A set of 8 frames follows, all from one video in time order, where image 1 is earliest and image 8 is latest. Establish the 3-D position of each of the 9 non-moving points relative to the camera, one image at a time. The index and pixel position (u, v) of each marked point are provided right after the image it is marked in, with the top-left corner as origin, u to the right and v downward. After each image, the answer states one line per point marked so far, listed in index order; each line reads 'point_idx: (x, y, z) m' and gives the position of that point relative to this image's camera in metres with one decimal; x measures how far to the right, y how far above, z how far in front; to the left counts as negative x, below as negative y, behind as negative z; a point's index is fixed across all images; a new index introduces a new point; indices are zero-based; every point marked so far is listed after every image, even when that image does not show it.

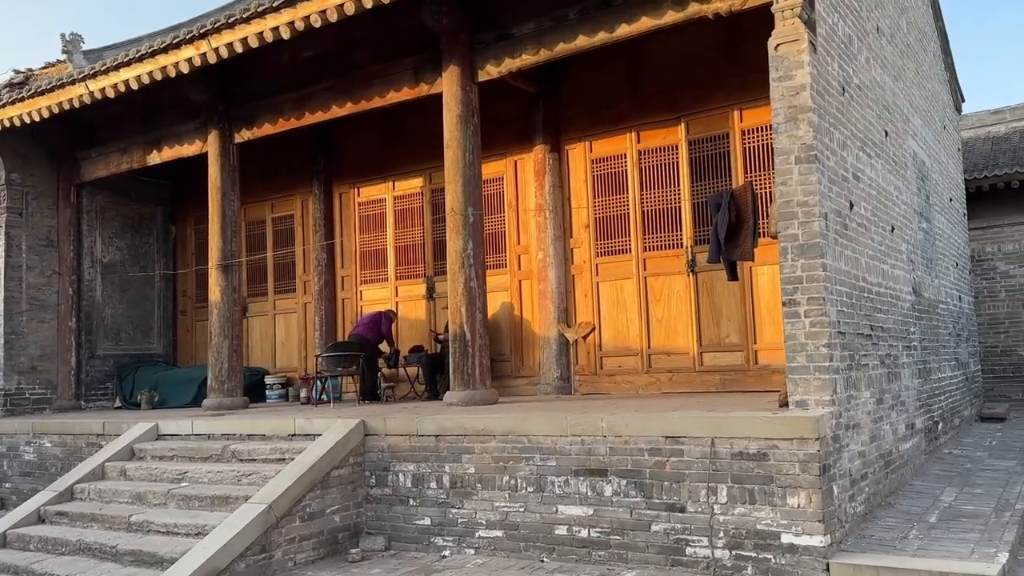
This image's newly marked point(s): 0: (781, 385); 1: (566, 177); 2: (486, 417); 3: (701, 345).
0: (+2.5, -0.9, +7.9) m
1: (+0.6, +1.2, +9.4) m
2: (-0.2, -1.0, +6.4) m
3: (+1.9, -0.6, +8.4) m
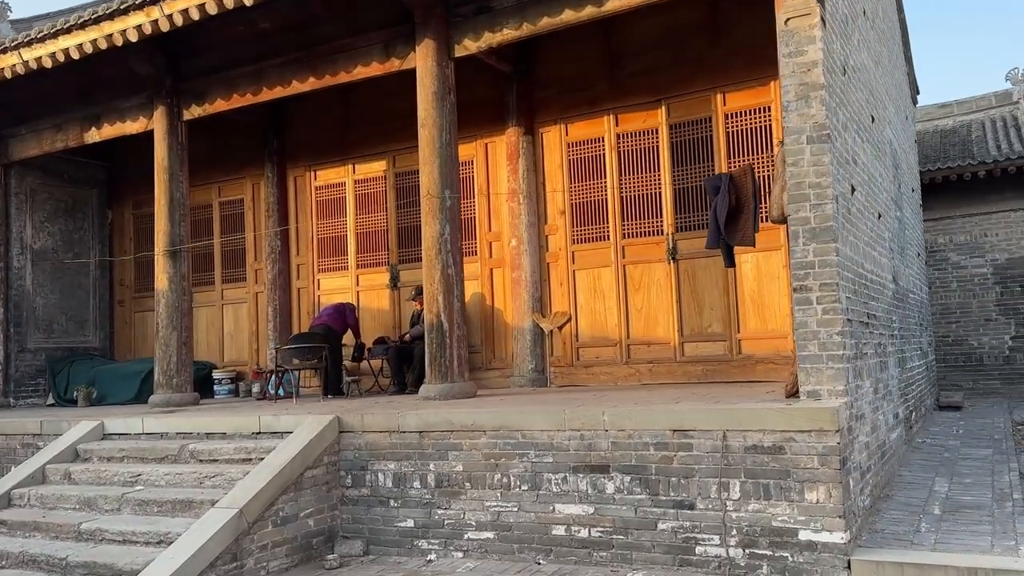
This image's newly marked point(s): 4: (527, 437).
0: (+2.3, -0.8, +7.8) m
1: (+0.3, +1.3, +9.0) m
2: (-0.3, -0.9, +6.0) m
3: (+1.6, -0.5, +8.2) m
4: (+0.1, -1.0, +5.8) m
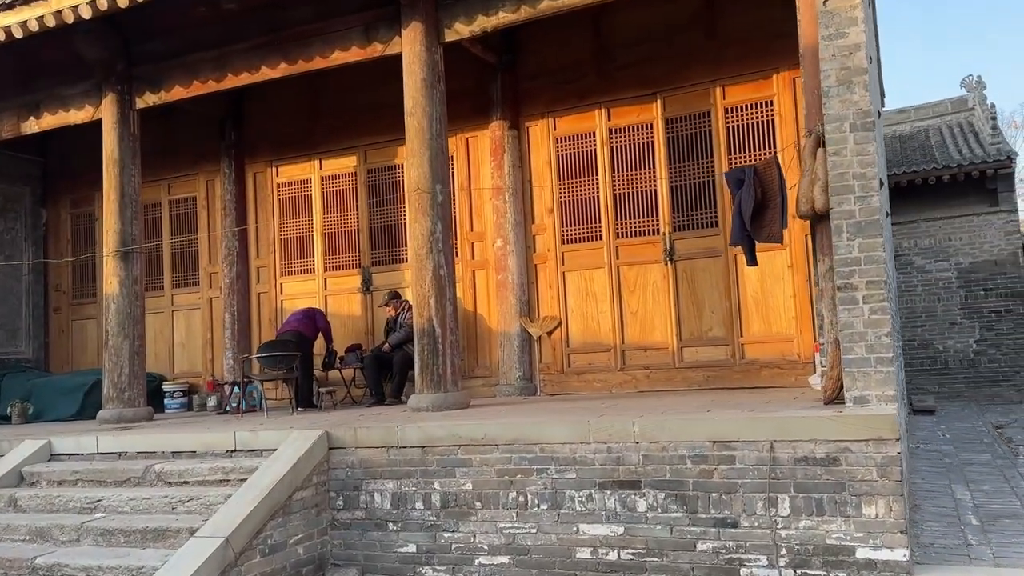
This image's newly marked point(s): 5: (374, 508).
0: (+2.2, -0.8, +7.4) m
1: (+0.1, +1.3, +8.5) m
2: (-0.2, -0.9, +5.5) m
3: (+1.5, -0.5, +7.8) m
4: (+0.2, -1.0, +5.3) m
5: (-0.9, -1.5, +5.8) m
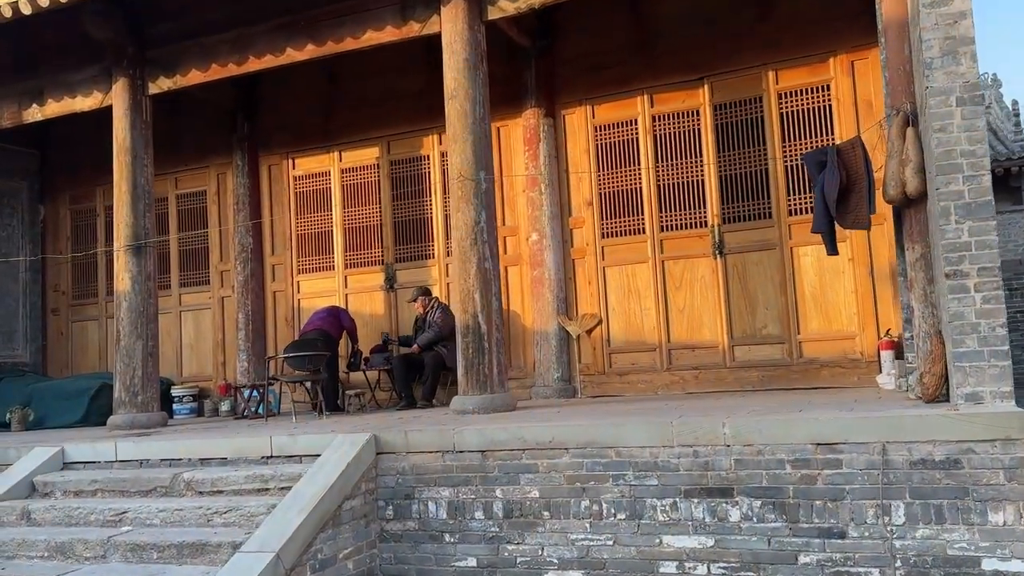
0: (+2.6, -0.8, +7.0) m
1: (+0.5, +1.3, +8.1) m
2: (+0.3, -0.8, +5.0) m
3: (+1.9, -0.4, +7.4) m
4: (+0.6, -0.9, +4.8) m
5: (-0.5, -1.4, +5.3) m
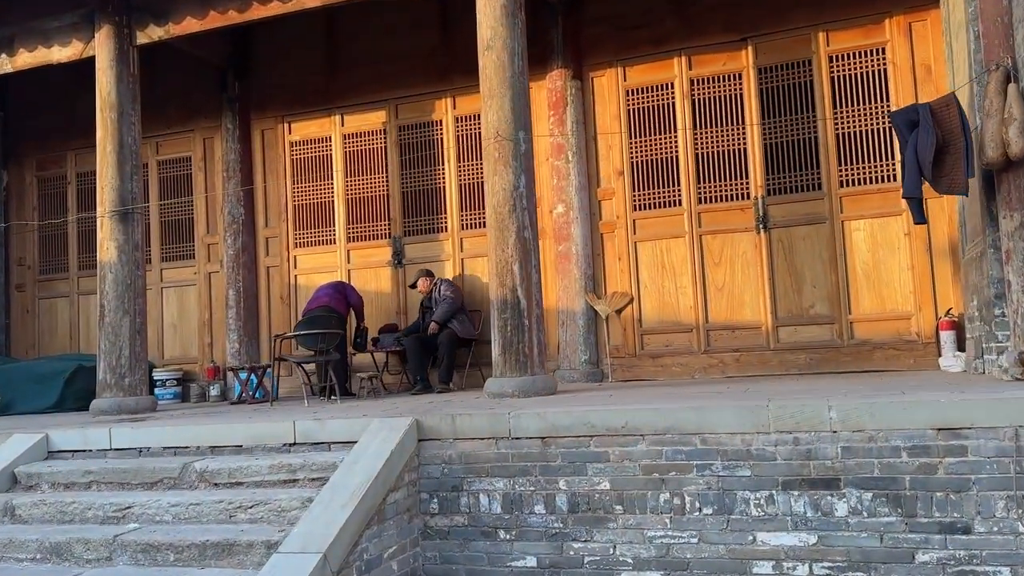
0: (+2.9, -0.6, +6.6) m
1: (+0.7, +1.5, +7.5) m
2: (+0.6, -0.6, +4.5) m
3: (+2.1, -0.2, +6.9) m
4: (+1.0, -0.8, +4.3) m
5: (-0.2, -1.2, +4.7) m
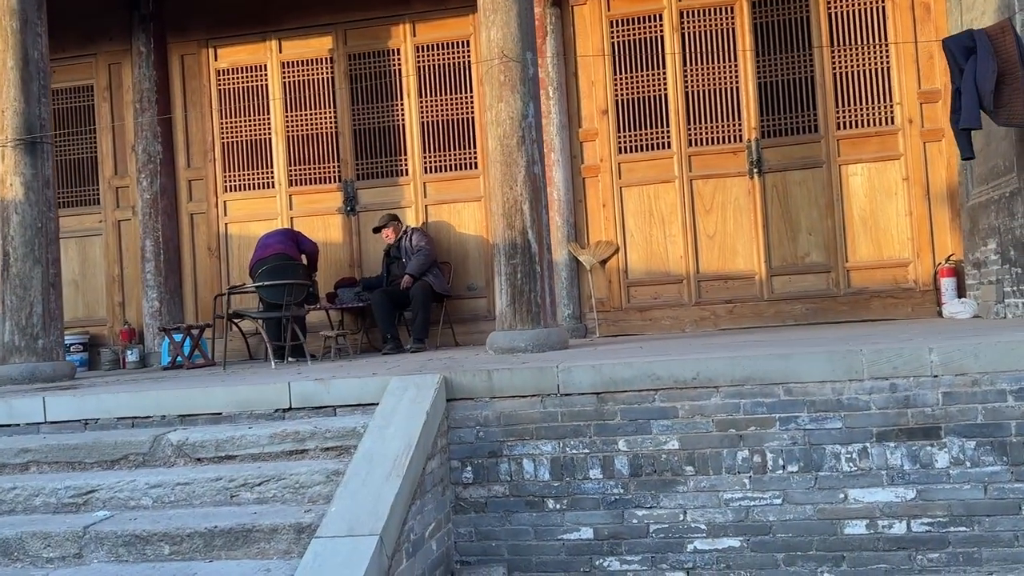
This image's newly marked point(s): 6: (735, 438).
0: (+2.8, -0.2, +6.4) m
1: (+0.5, +2.0, +6.9) m
2: (+0.9, -0.3, +3.9) m
3: (+2.0, +0.2, +6.6) m
4: (+1.3, -0.5, +3.9) m
5: (+0.1, -0.9, +4.1) m
6: (+1.0, -0.7, +3.9) m
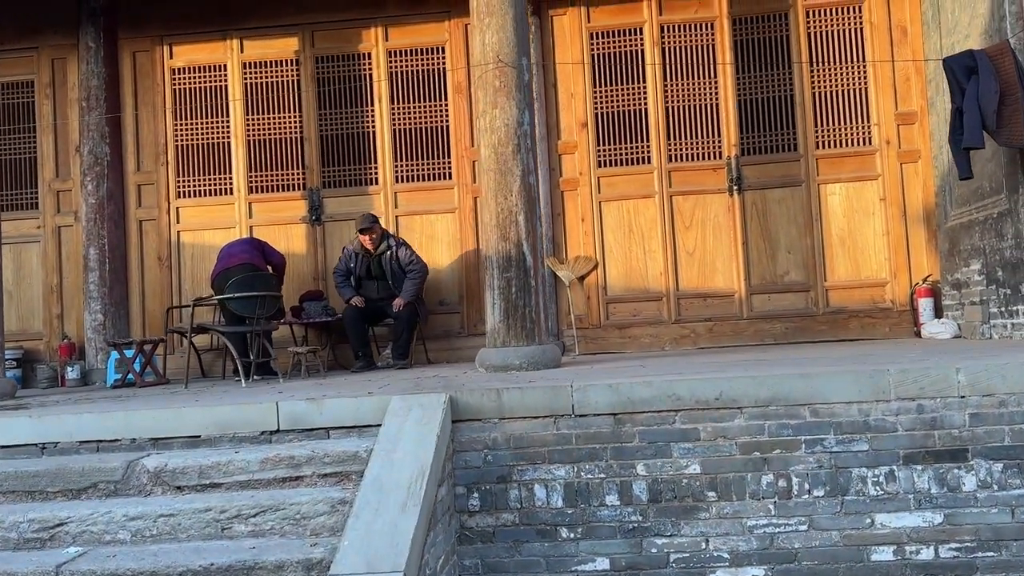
0: (+2.6, -0.3, +6.4) m
1: (+0.3, +1.8, +6.7) m
2: (+0.9, -0.4, +3.8) m
3: (+1.8, 0.0, +6.5) m
4: (+1.3, -0.5, +3.7) m
5: (+0.1, -1.0, +3.8) m
6: (+1.1, -0.7, +3.7) m
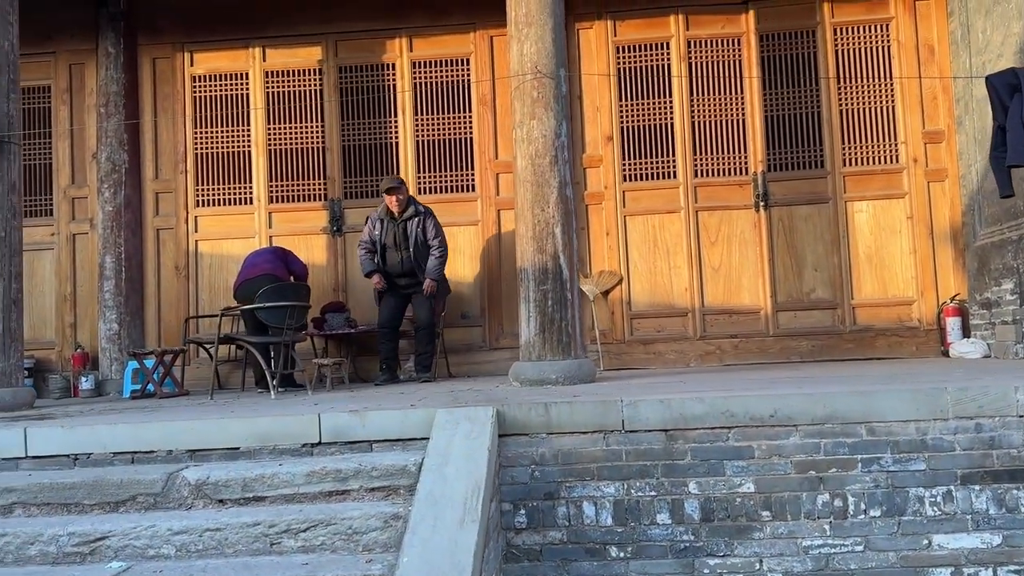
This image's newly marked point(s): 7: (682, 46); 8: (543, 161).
0: (+2.8, -0.5, +6.3) m
1: (+0.5, +1.7, +6.7) m
2: (+1.2, -0.5, +3.7) m
3: (+2.0, -0.1, +6.5) m
4: (+1.6, -0.6, +3.7) m
5: (+0.3, -1.0, +3.7) m
6: (+1.3, -0.8, +3.7) m
7: (+1.3, +1.9, +6.7) m
8: (+0.2, +0.7, +4.9) m
